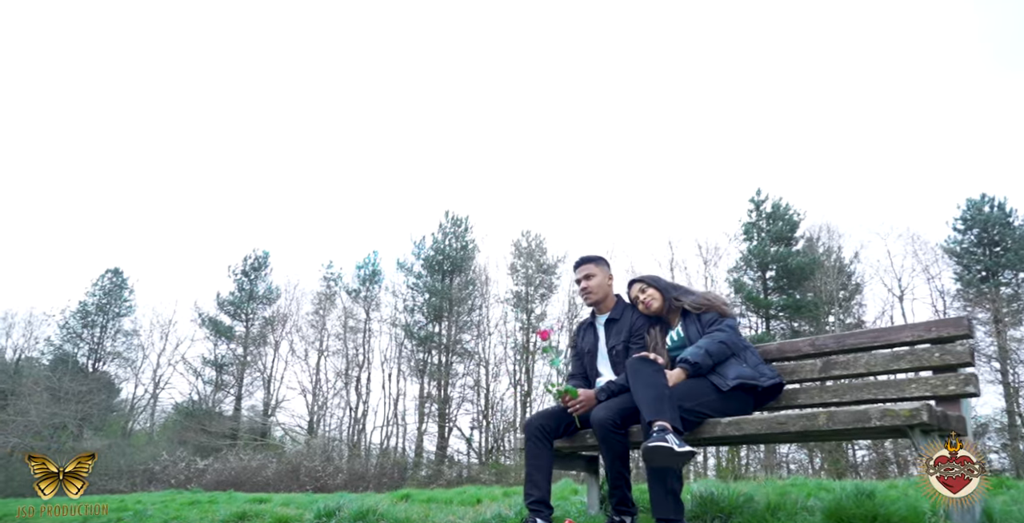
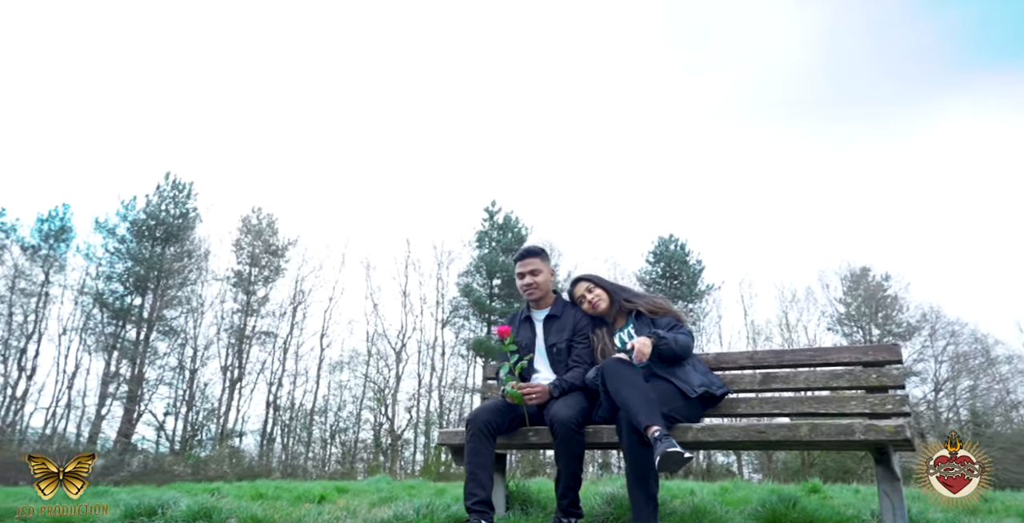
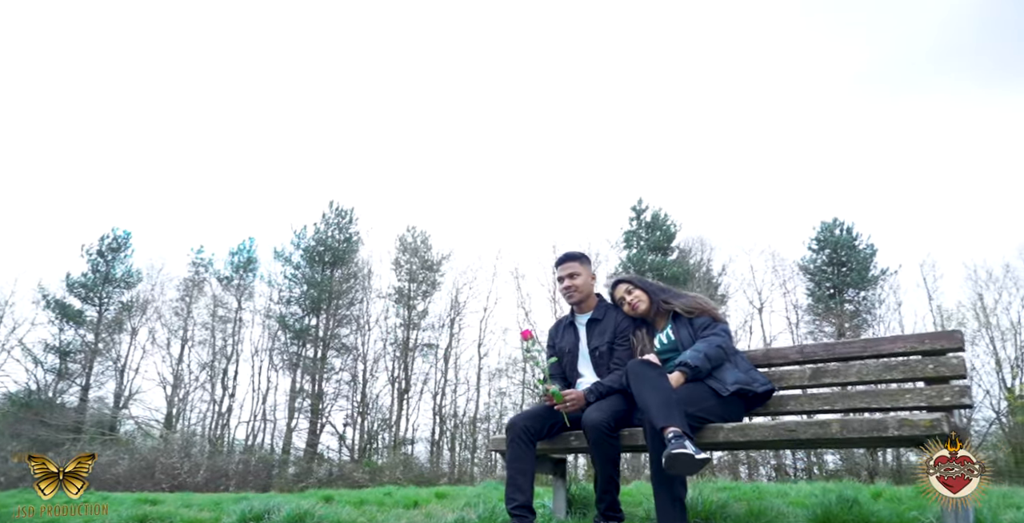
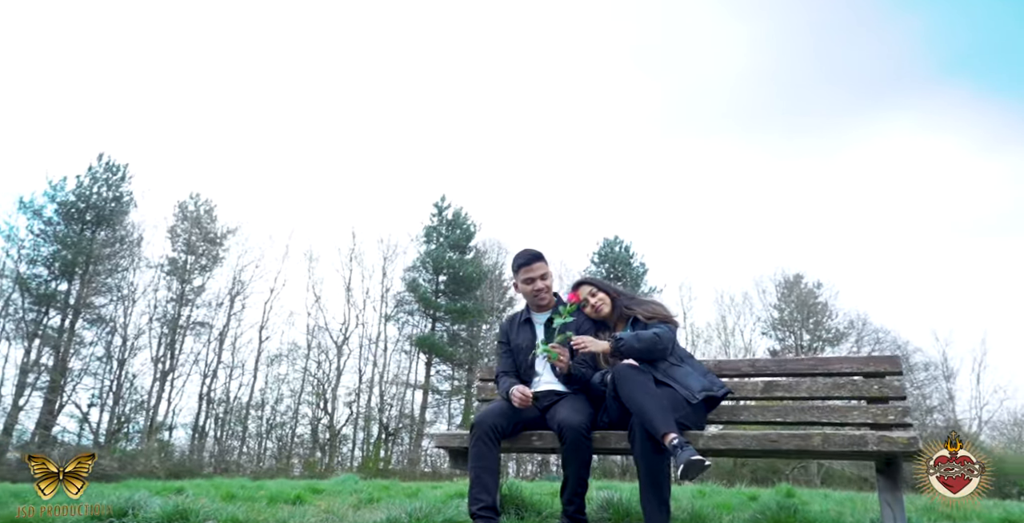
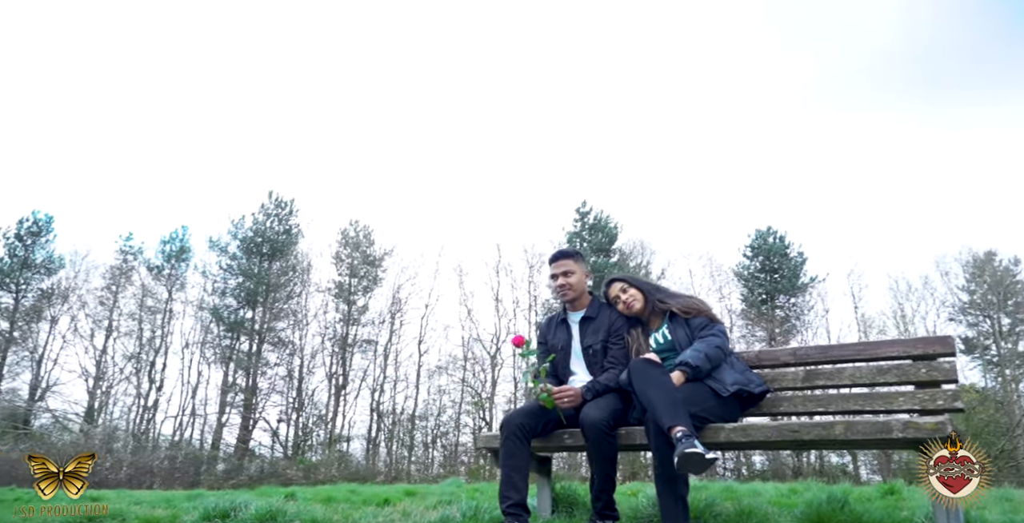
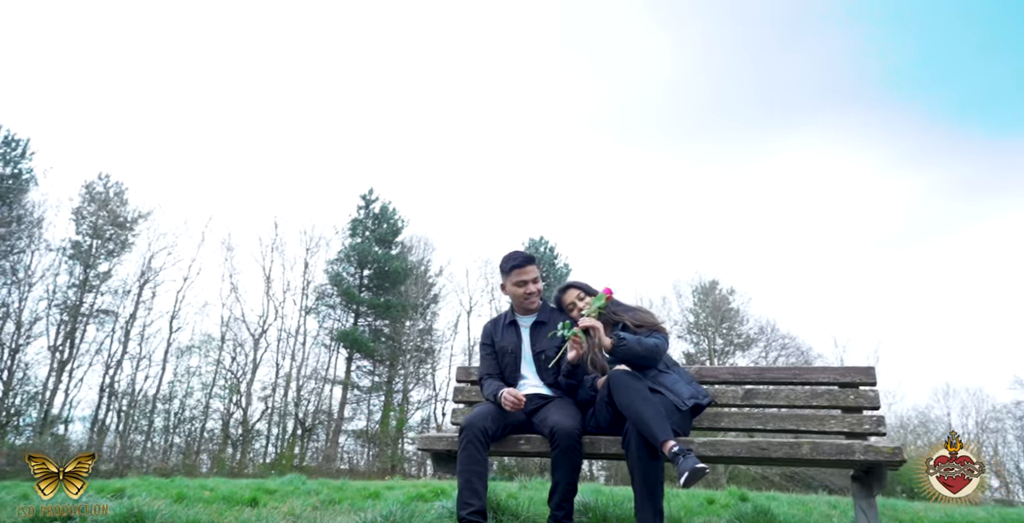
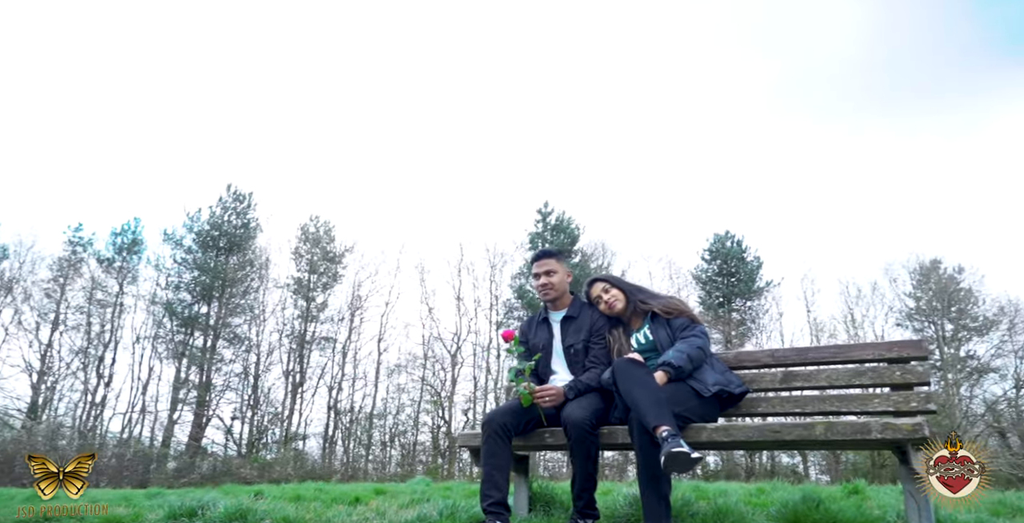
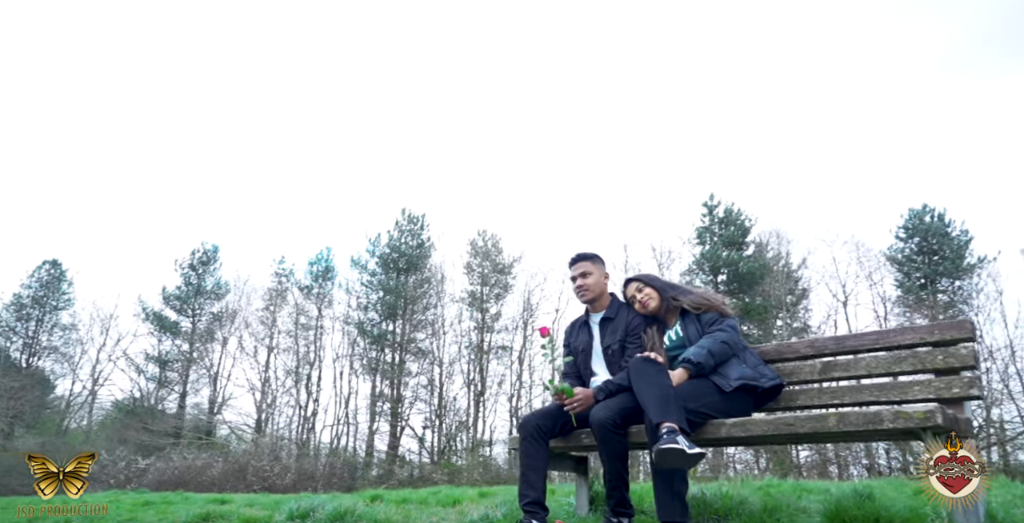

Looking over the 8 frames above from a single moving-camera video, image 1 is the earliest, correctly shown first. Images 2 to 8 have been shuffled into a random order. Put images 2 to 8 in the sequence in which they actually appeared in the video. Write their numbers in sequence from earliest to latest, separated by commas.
8, 3, 5, 7, 2, 4, 6
